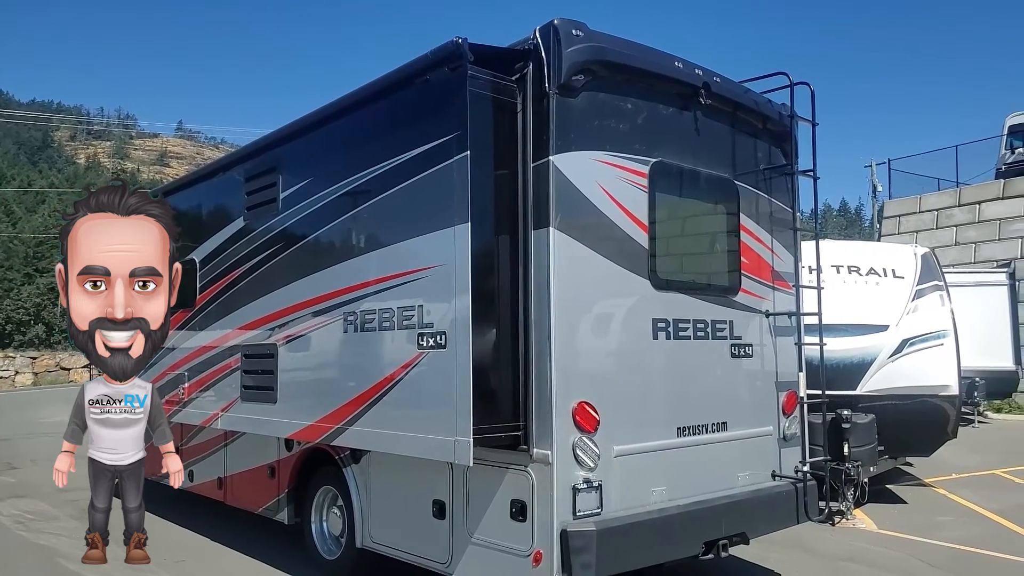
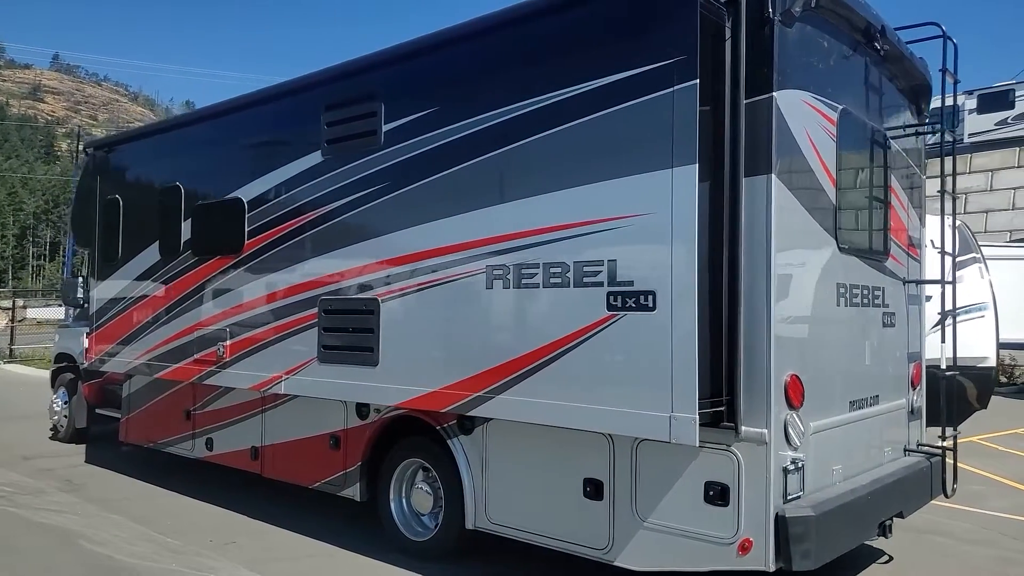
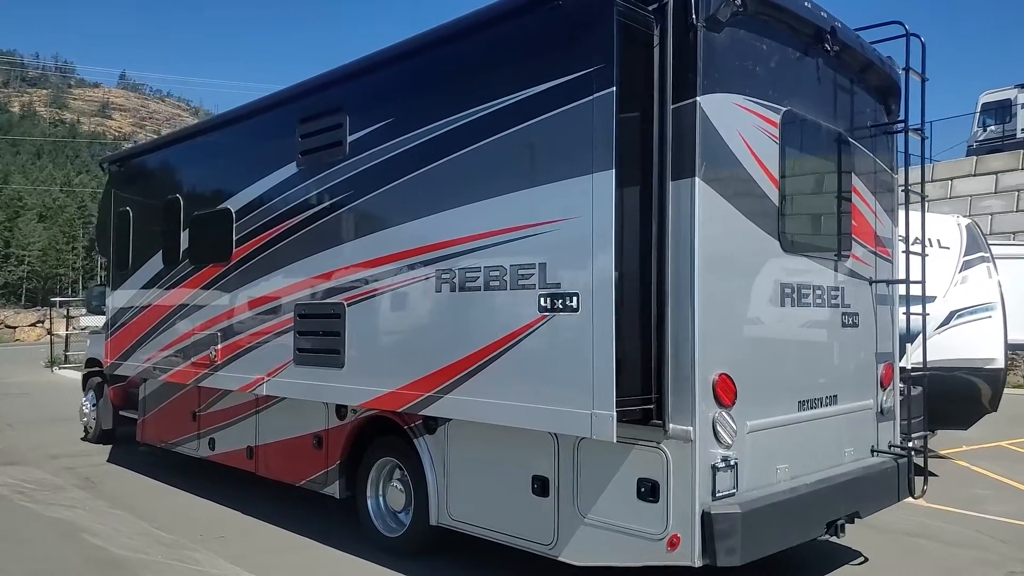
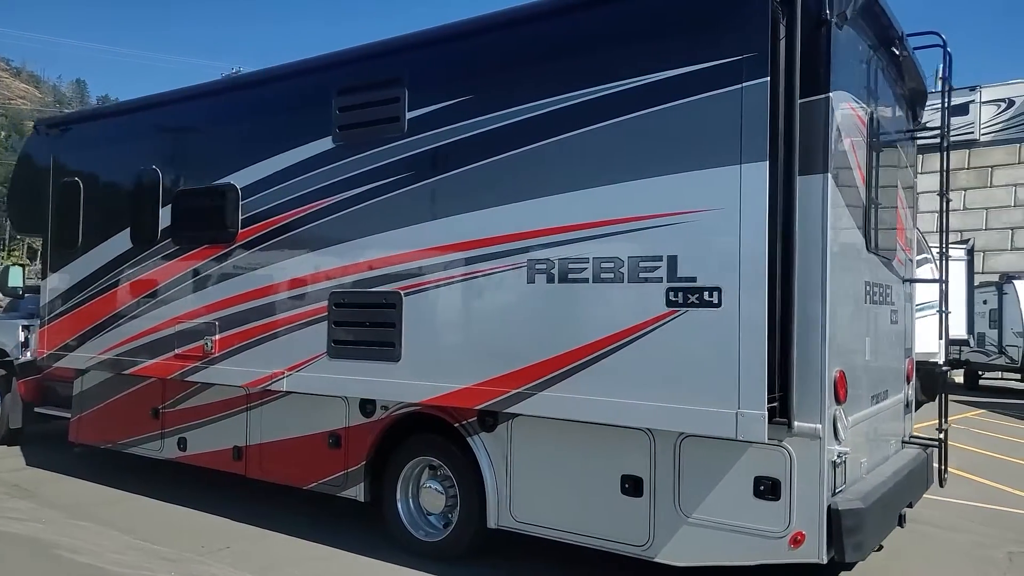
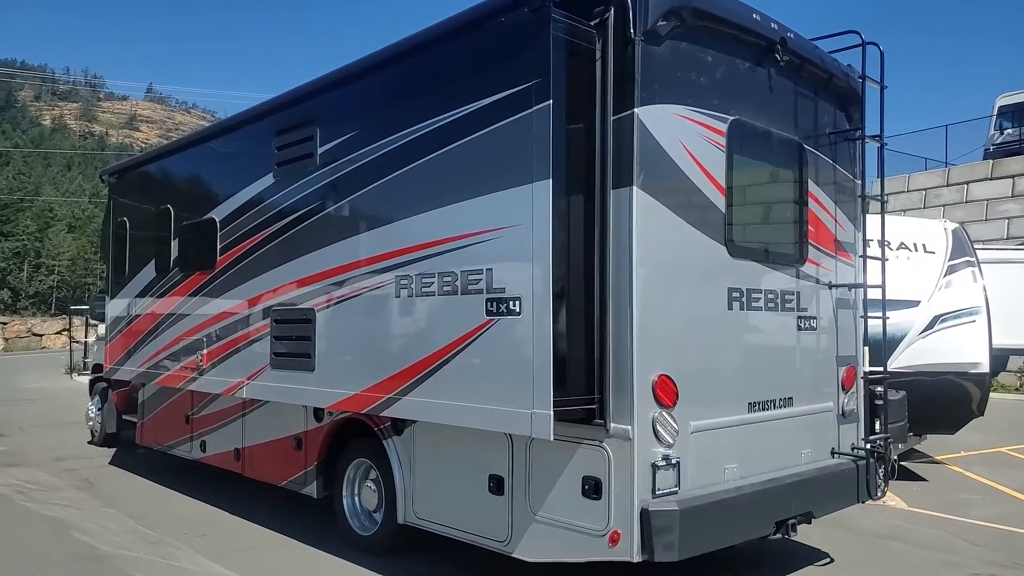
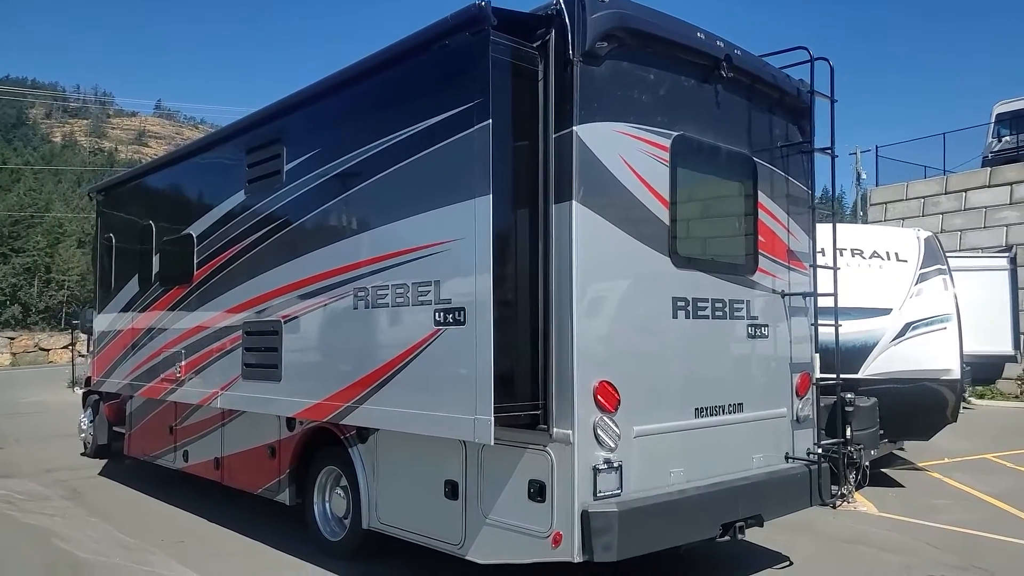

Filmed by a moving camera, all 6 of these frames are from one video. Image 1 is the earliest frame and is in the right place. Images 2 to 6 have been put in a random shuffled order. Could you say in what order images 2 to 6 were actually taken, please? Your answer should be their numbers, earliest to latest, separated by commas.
6, 5, 3, 2, 4
